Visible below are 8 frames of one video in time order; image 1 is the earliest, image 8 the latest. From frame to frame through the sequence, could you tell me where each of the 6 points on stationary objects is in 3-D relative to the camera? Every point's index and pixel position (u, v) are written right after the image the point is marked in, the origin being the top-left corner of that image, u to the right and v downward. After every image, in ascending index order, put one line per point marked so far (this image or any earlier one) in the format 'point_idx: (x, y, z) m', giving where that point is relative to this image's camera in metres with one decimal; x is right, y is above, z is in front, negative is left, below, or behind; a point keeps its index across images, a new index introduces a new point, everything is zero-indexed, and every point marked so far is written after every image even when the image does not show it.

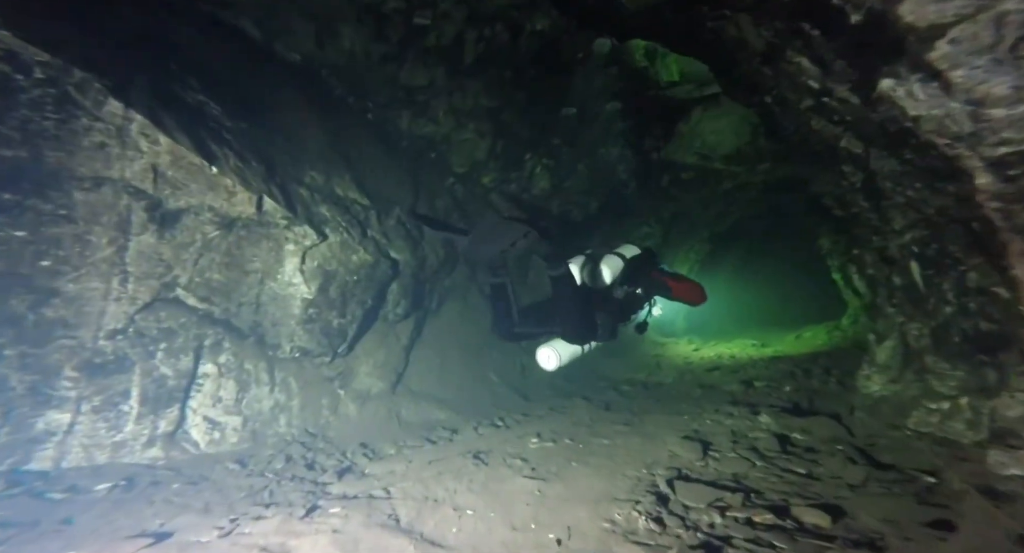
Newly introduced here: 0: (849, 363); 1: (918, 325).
0: (+5.0, -1.1, +7.0) m
1: (+3.3, -0.4, +3.9) m
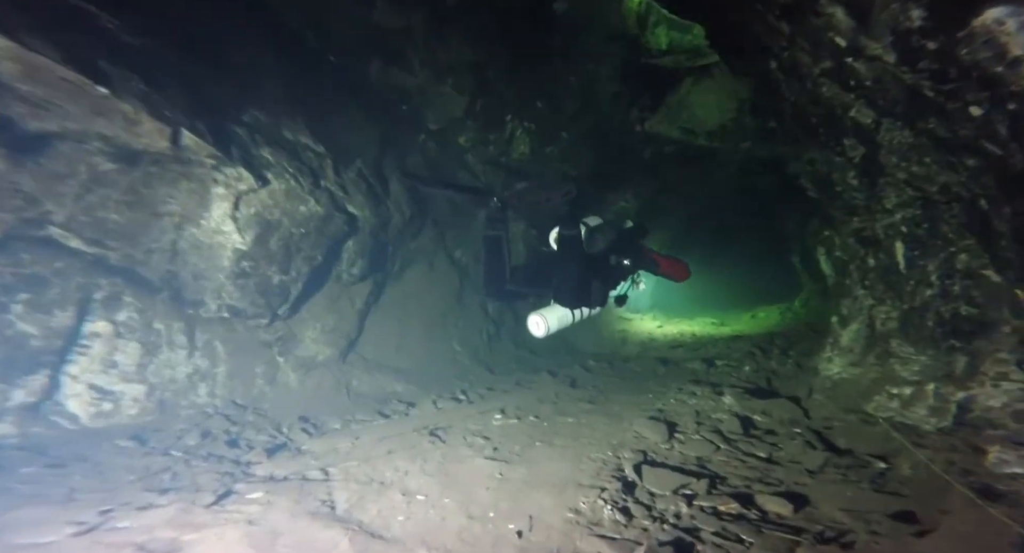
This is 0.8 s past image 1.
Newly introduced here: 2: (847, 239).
0: (+4.5, -0.9, +7.1) m
1: (+3.0, -0.3, +3.9) m
2: (+3.6, +0.4, +5.2) m
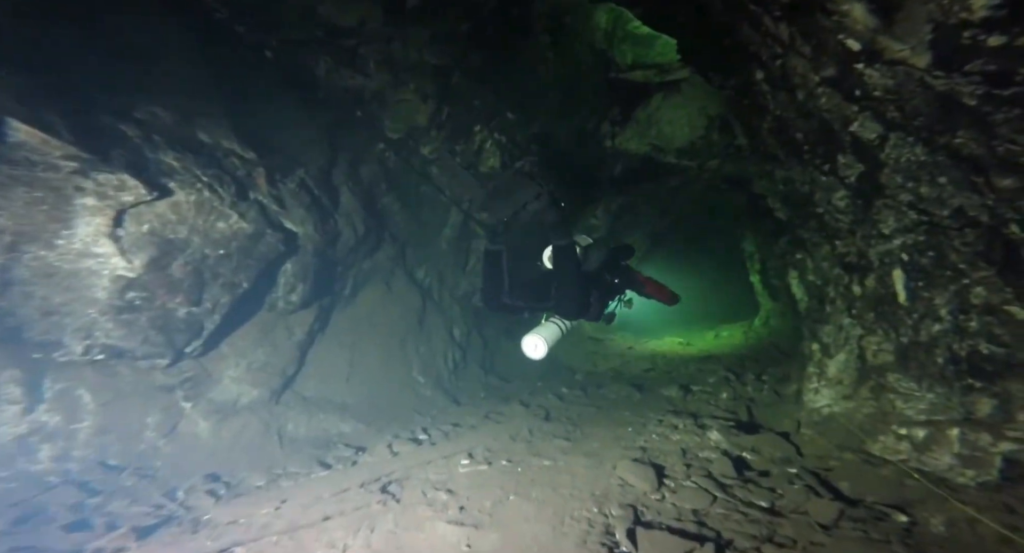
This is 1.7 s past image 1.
0: (+4.0, -1.3, +6.9) m
1: (+2.8, -0.5, +3.6) m
2: (+3.2, +0.2, +5.0) m
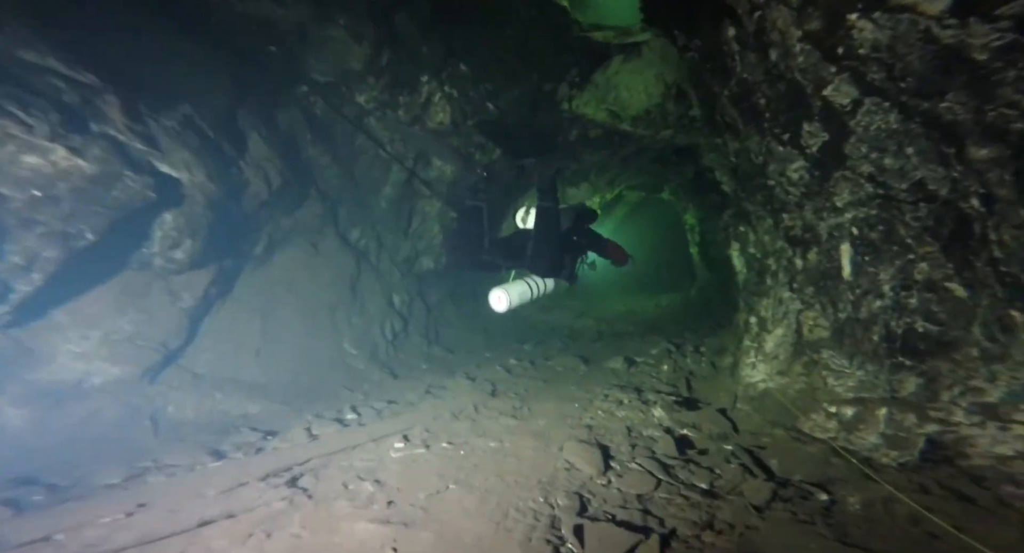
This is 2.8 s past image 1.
0: (+3.2, -0.9, +7.1) m
1: (+2.3, -0.3, +3.6) m
2: (+2.7, +0.4, +5.0) m
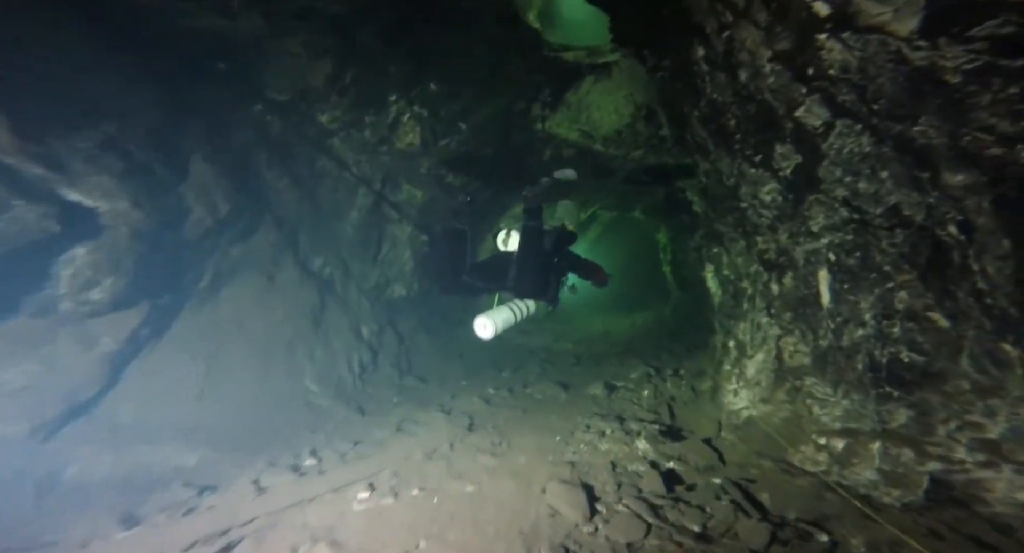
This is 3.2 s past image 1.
0: (+2.8, -1.2, +7.0) m
1: (+2.2, -0.5, +3.5) m
2: (+2.4, +0.2, +4.9) m
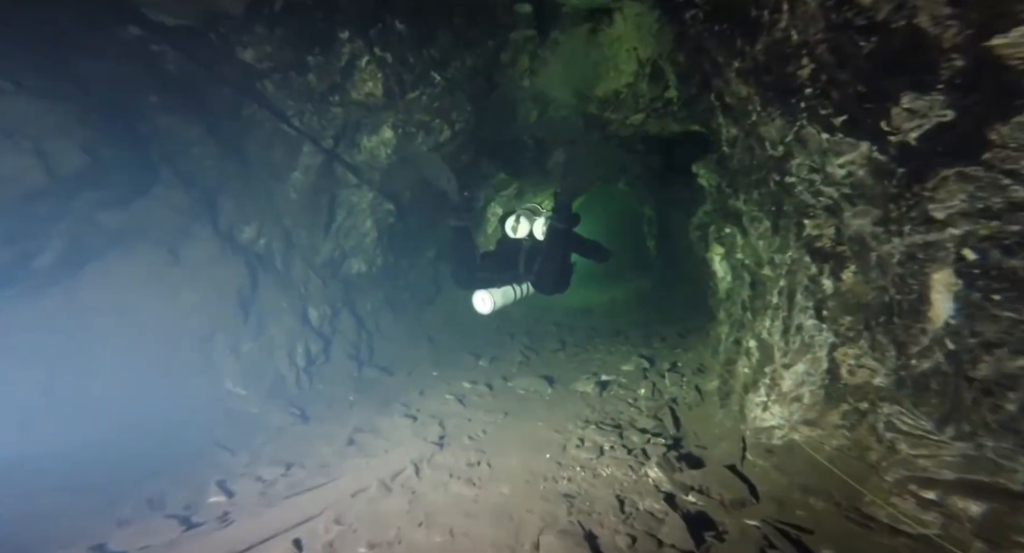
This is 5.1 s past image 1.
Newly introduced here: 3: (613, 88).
0: (+2.5, -0.9, +6.4) m
1: (+2.1, -0.4, +2.8) m
2: (+2.3, +0.3, +4.2) m
3: (+1.1, +2.0, +4.9) m
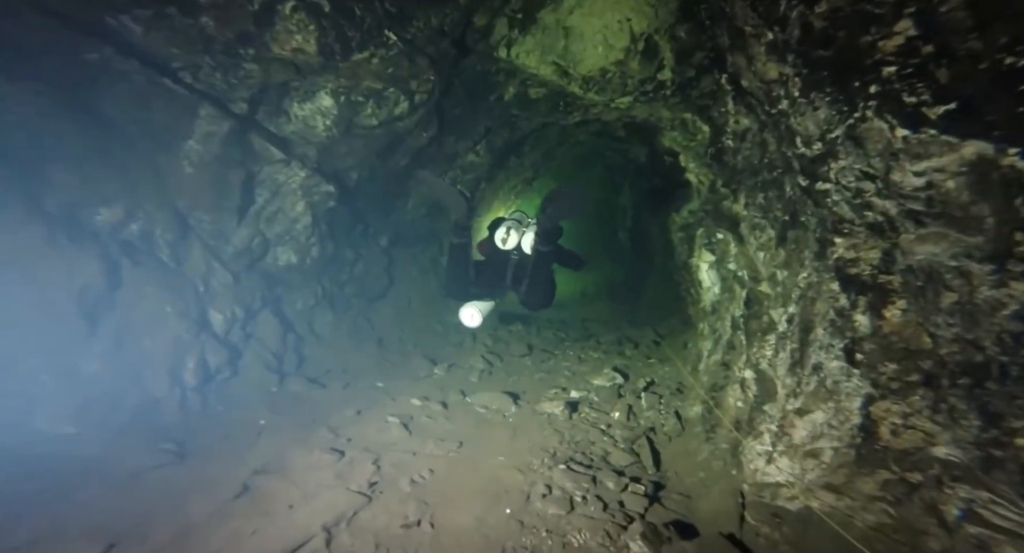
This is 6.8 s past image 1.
0: (+2.0, -1.0, +5.8) m
1: (+1.9, -0.6, +2.2) m
2: (+2.0, +0.2, +3.6) m
3: (+0.8, +1.9, +4.1) m
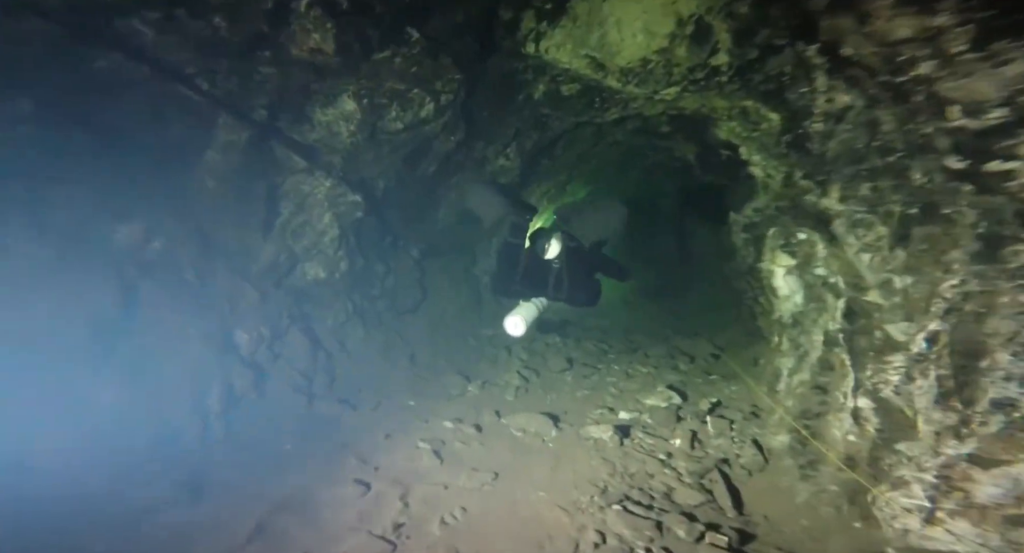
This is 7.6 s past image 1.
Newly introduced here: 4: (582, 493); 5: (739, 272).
0: (+2.5, -1.1, +5.1) m
1: (+2.0, -0.6, +1.5) m
2: (+2.3, +0.2, +2.9) m
3: (+1.1, +1.9, +3.6) m
4: (+0.5, -1.4, +3.0) m
5: (+2.8, 0.0, +5.6) m
